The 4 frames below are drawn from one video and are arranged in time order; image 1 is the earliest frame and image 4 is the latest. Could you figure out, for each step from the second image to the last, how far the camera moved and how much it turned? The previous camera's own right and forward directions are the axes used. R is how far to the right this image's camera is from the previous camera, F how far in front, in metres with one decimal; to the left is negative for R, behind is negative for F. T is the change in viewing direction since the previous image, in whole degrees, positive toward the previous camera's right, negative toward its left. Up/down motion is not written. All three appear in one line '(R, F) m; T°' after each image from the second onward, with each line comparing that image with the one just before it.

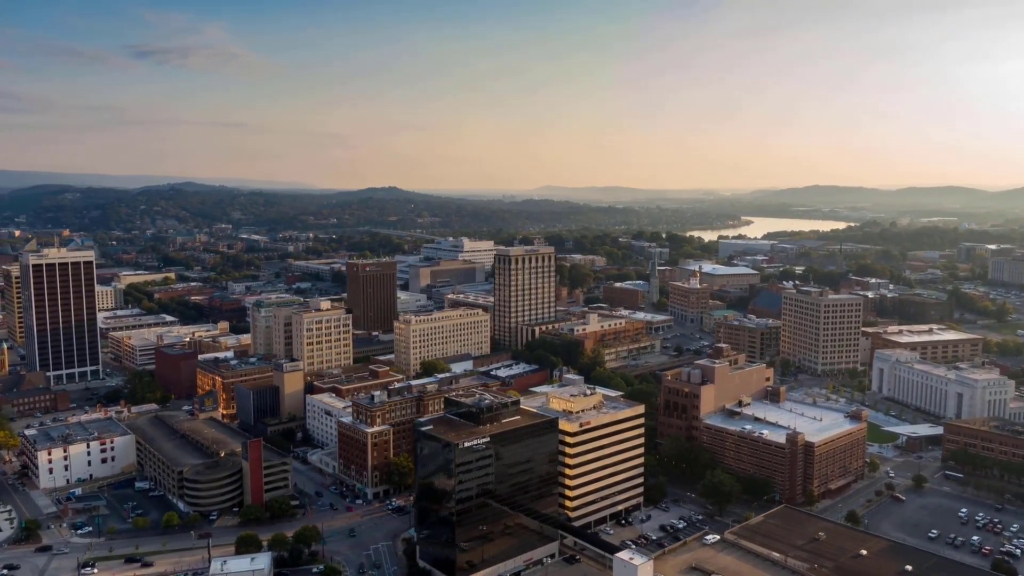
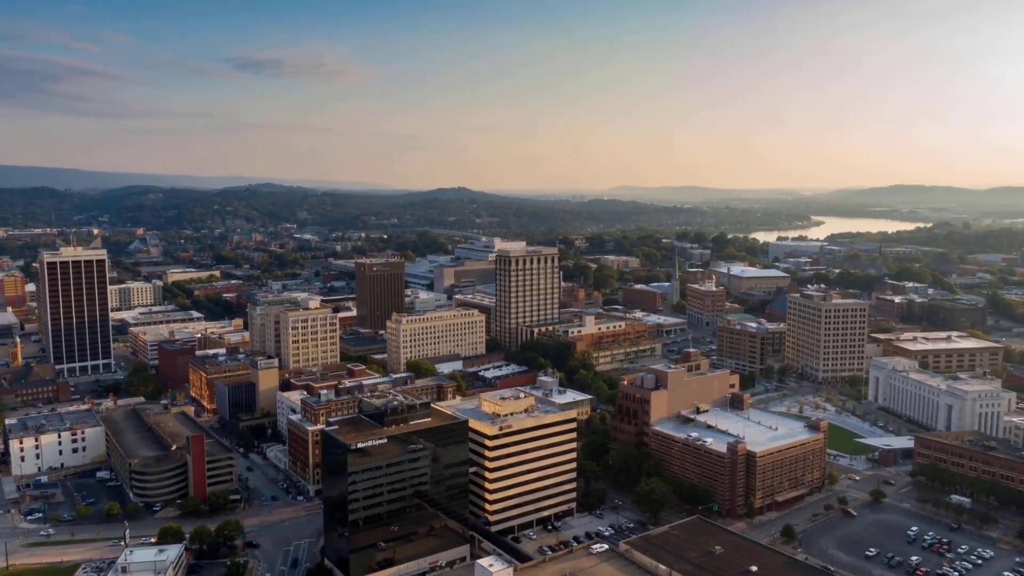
(+7.5, +0.6) m; -5°
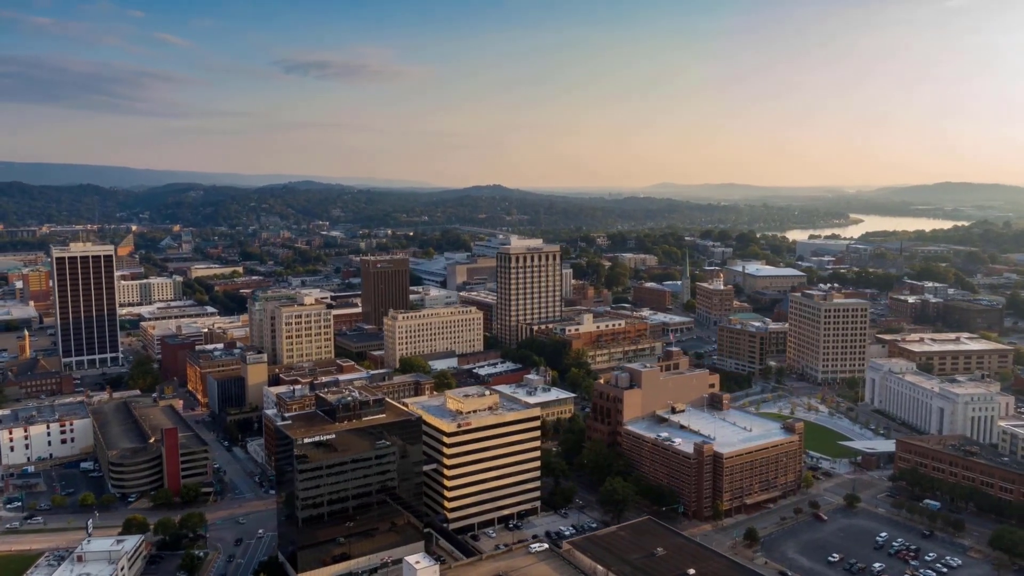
(+3.8, +0.2) m; -3°
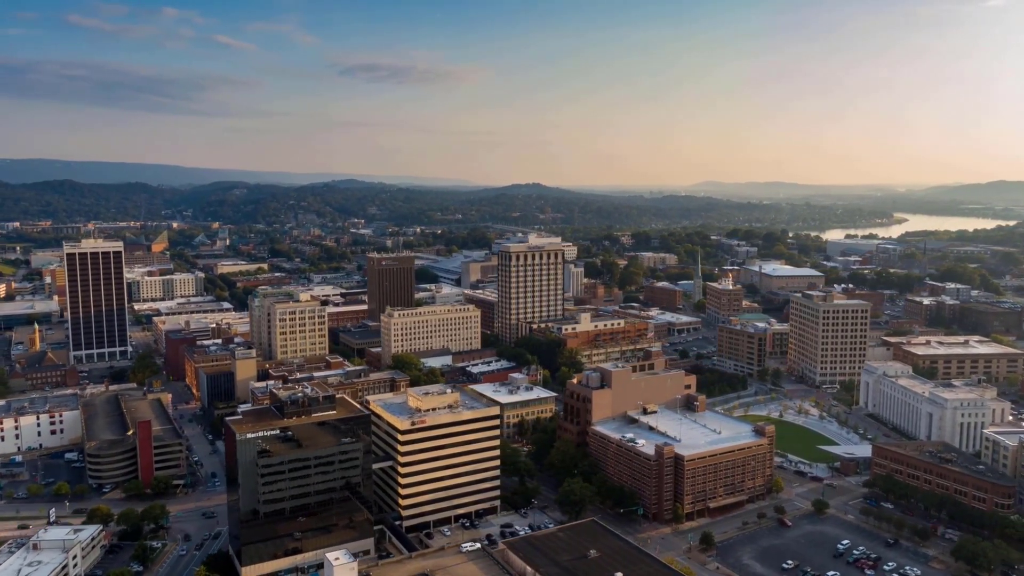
(+4.3, +0.2) m; -3°
